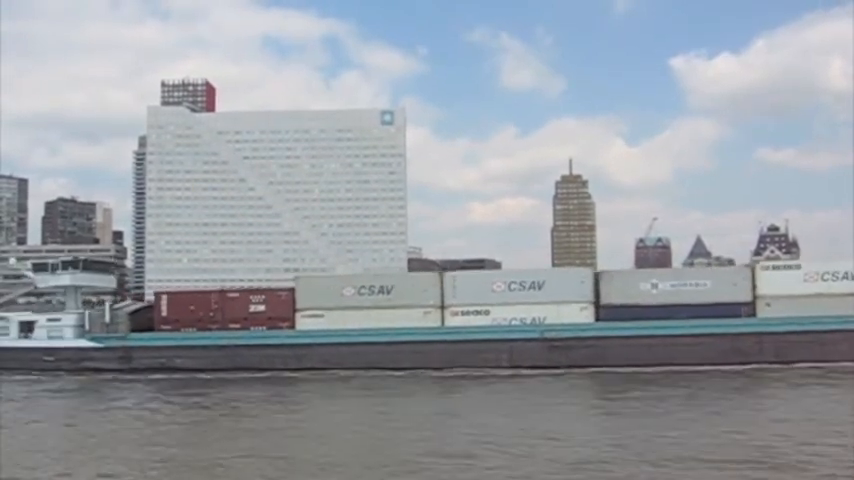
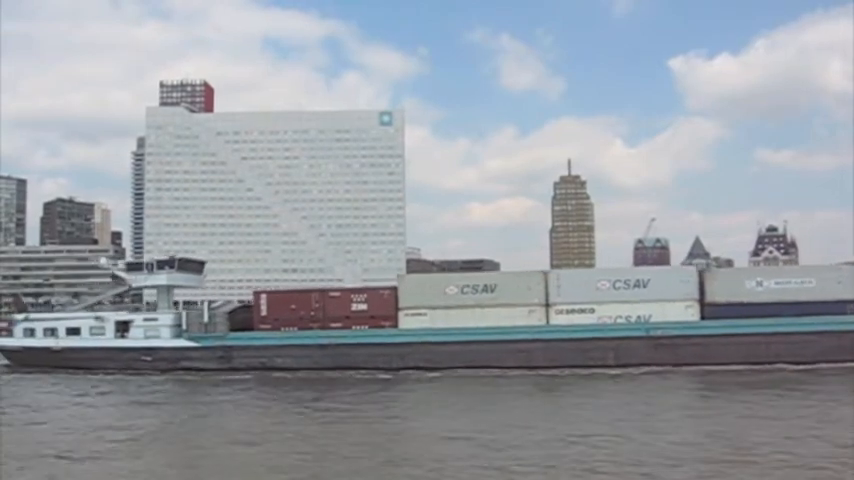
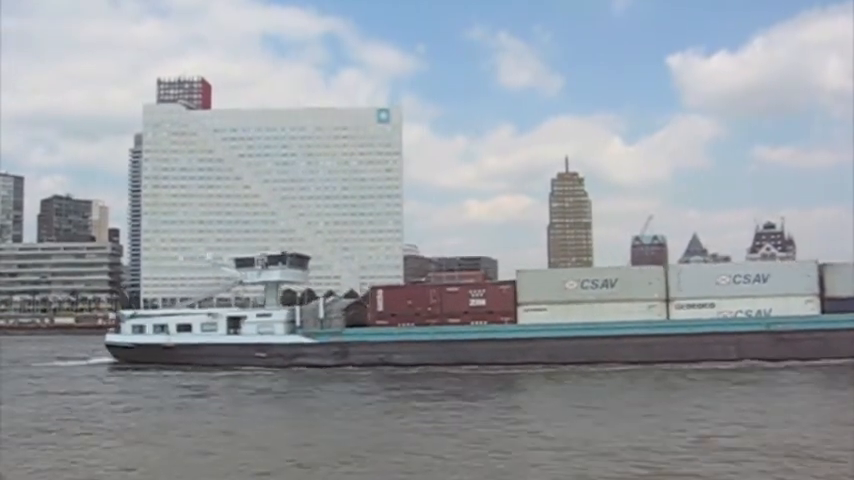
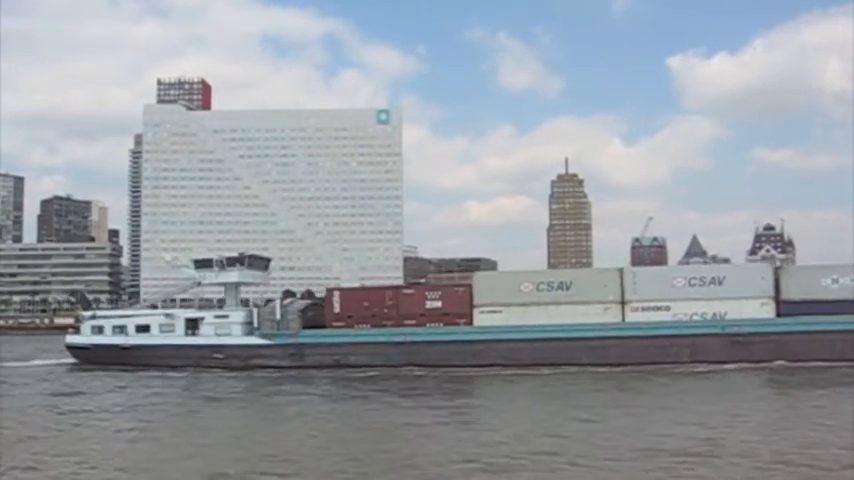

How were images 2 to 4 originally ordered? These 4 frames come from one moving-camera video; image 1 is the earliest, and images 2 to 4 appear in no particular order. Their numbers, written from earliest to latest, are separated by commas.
2, 4, 3
